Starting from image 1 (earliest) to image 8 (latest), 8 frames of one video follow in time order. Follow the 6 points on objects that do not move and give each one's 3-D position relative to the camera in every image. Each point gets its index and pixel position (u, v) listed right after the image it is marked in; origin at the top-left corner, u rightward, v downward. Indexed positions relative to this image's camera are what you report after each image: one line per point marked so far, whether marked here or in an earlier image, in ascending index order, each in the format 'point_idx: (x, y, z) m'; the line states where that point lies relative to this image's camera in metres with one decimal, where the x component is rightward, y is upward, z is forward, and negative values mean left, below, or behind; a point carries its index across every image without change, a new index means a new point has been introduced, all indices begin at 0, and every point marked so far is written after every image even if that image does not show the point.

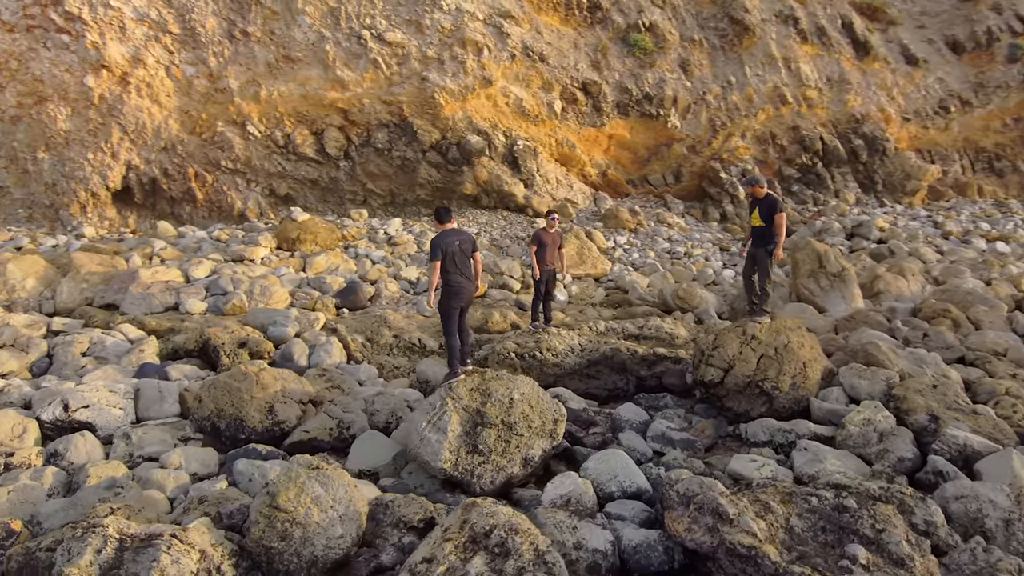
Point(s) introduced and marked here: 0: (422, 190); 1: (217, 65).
0: (-1.6, +1.8, +11.6) m
1: (-5.2, +4.0, +11.4) m
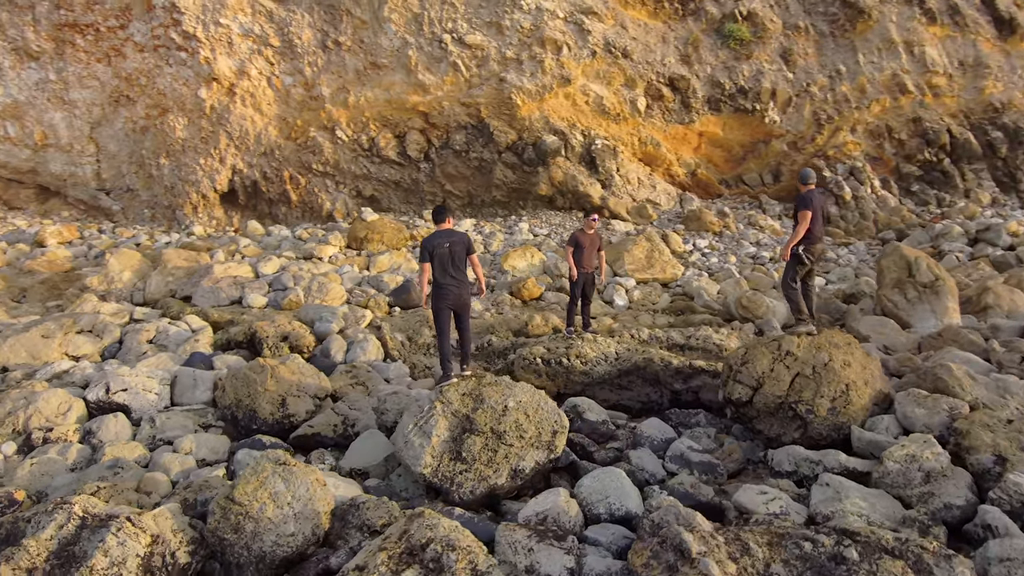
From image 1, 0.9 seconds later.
0: (-0.3, +1.8, +11.6) m
1: (-3.8, +4.1, +12.1) m
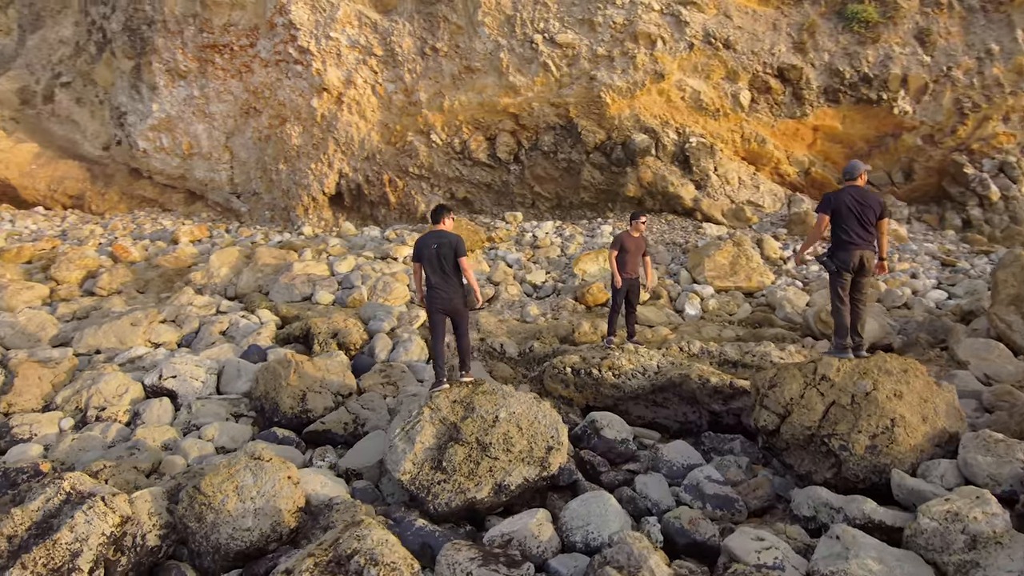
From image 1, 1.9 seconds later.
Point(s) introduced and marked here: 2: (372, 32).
0: (+1.3, +1.7, +11.3) m
1: (-2.0, +4.1, +12.5) m
2: (-2.8, +5.1, +12.6) m
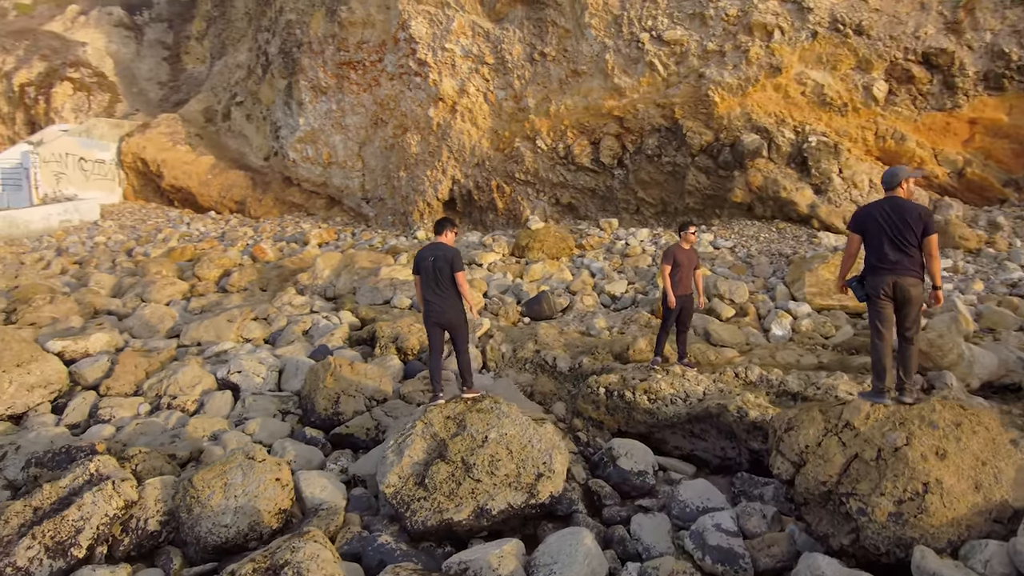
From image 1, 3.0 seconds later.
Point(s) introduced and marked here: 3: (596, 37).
0: (+3.0, +1.5, +10.6) m
1: (+0.2, +4.0, +12.6) m
2: (-0.6, +5.0, +12.9) m
3: (+1.5, +4.5, +11.5) m
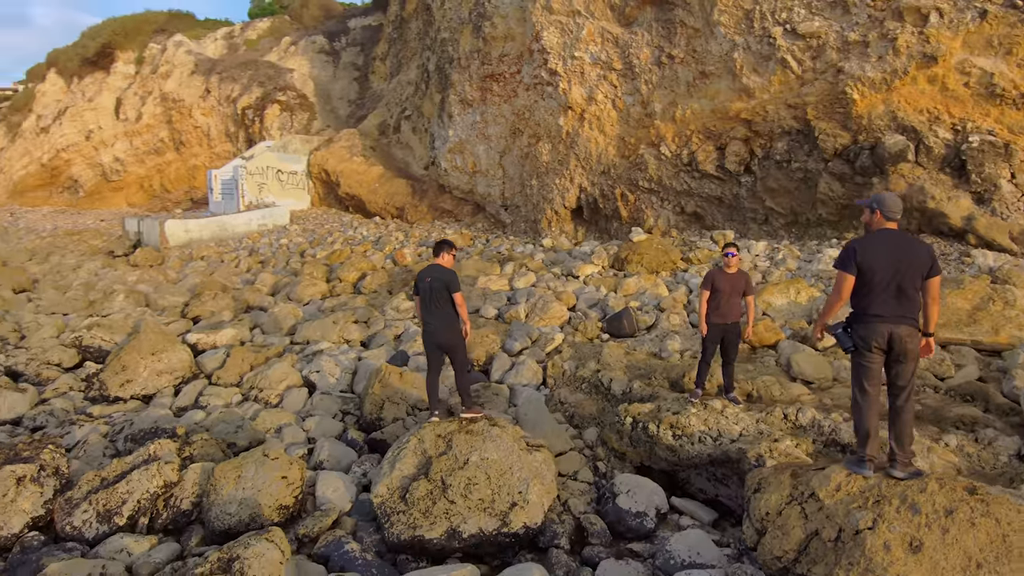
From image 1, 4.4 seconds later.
0: (+4.6, +1.2, +9.5) m
1: (+2.6, +3.7, +12.2) m
2: (+2.0, +4.8, +12.7) m
3: (+3.6, +4.3, +10.8) m
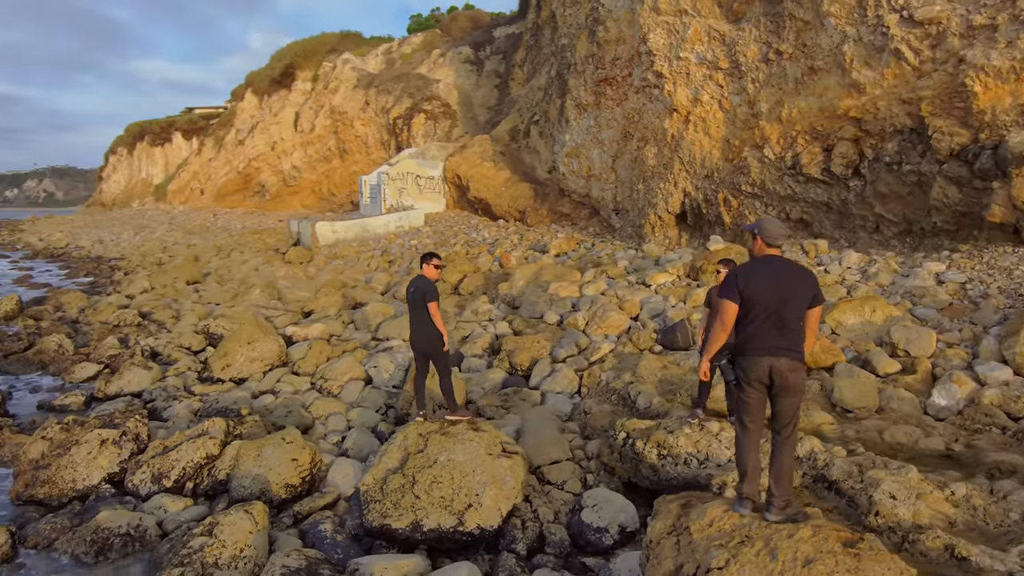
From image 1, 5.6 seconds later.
0: (+5.6, +0.9, +8.4) m
1: (+4.3, +3.6, +11.5) m
2: (+3.9, +4.6, +12.1) m
3: (+5.0, +4.0, +9.9) m
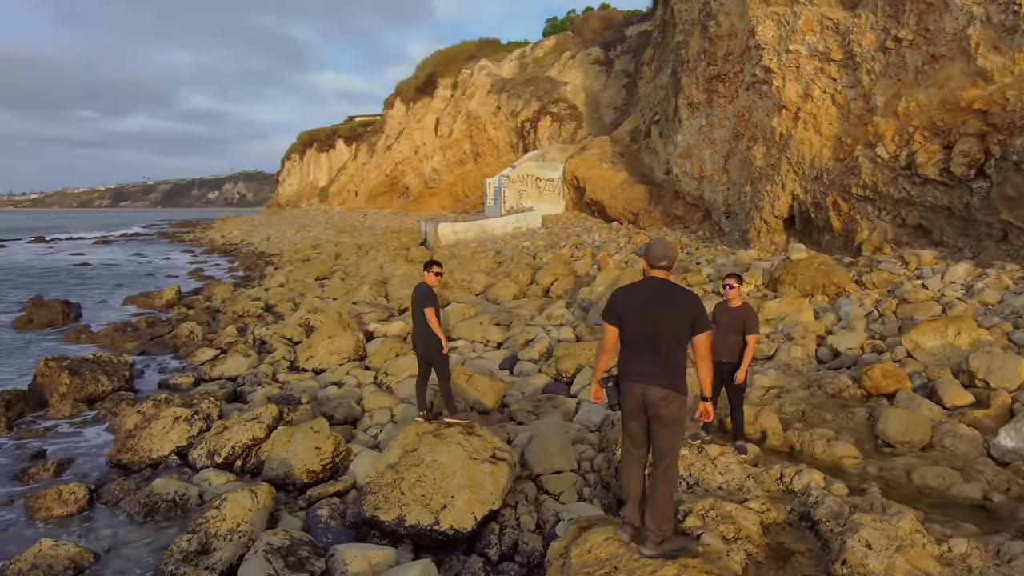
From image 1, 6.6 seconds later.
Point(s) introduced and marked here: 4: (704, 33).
0: (+6.3, +0.7, +7.1) m
1: (+5.8, +3.3, +10.4) m
2: (+5.6, +4.4, +11.1) m
3: (+6.1, +3.8, +8.7) m
4: (+4.7, +6.2, +15.6) m
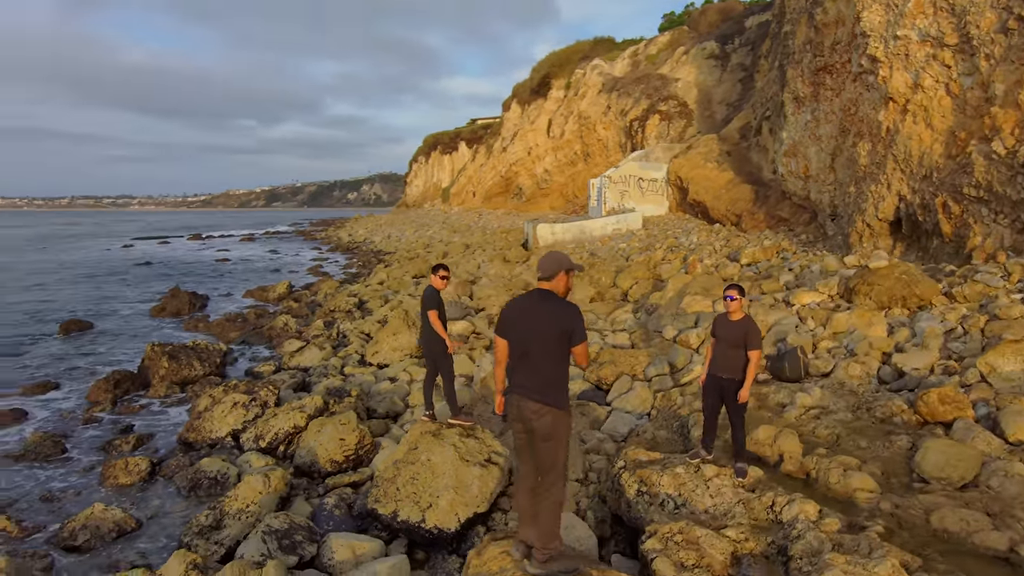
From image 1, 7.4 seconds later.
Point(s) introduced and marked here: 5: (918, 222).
0: (+6.6, +0.5, +5.9) m
1: (+6.8, +3.2, +9.2) m
2: (+6.8, +4.2, +9.9) m
3: (+6.8, +3.6, +7.5) m
4: (+6.8, +6.1, +14.5) m
5: (+6.7, +1.1, +10.7) m
